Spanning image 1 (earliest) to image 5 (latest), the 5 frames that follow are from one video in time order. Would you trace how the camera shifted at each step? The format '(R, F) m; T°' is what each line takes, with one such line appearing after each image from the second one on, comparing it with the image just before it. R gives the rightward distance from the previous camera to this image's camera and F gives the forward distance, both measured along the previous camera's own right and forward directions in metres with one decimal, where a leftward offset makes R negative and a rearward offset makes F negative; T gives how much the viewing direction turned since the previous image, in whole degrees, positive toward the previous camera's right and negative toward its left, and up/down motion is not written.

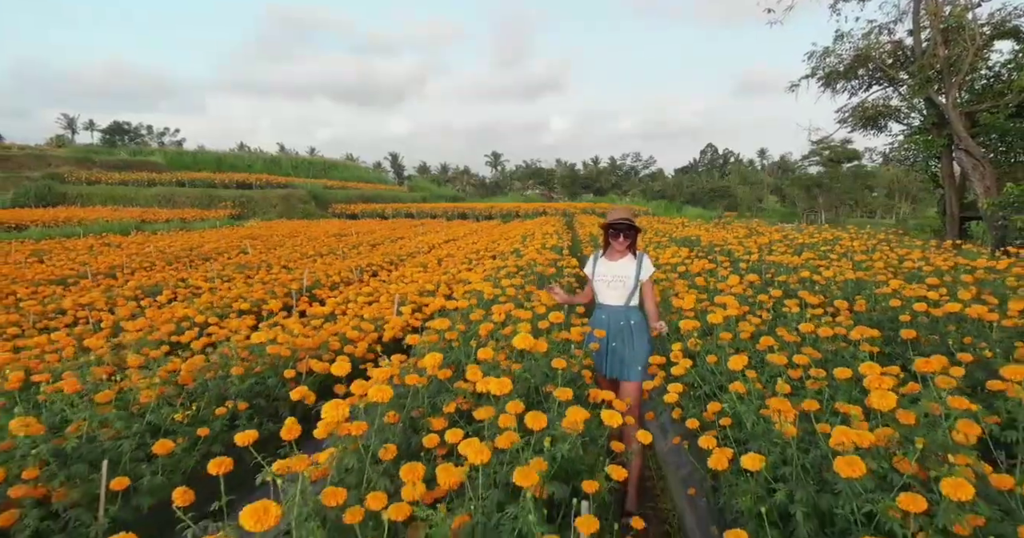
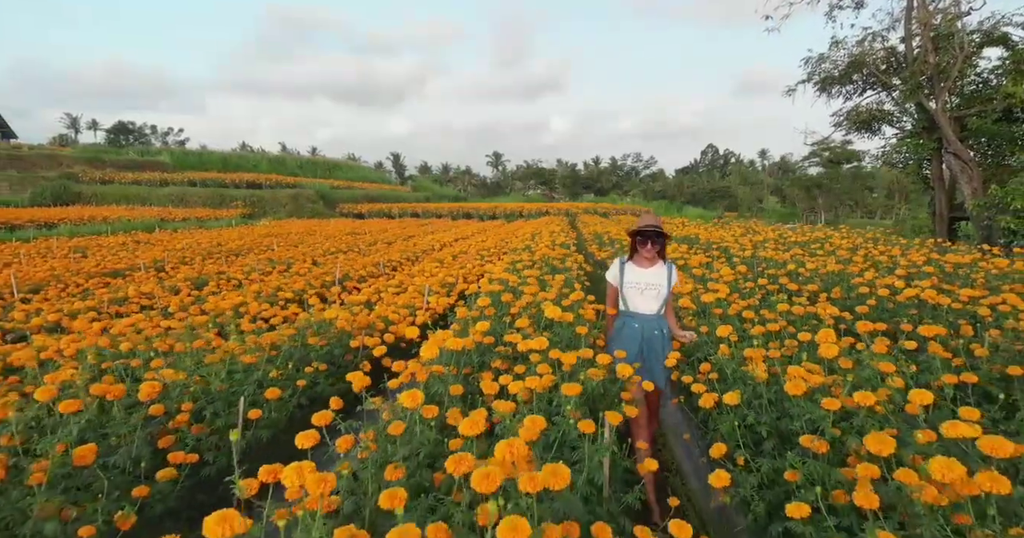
(-0.2, -0.6) m; 0°
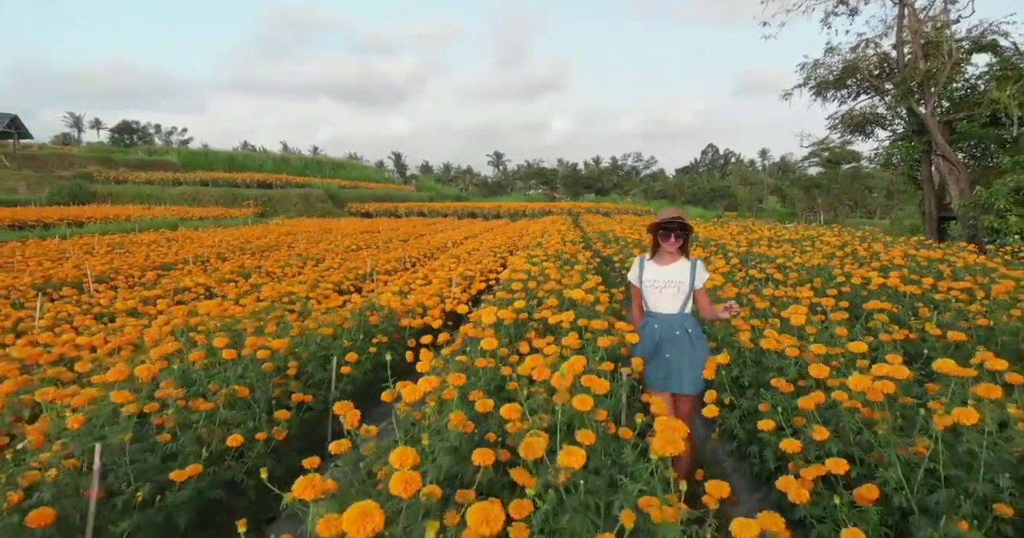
(-0.2, -0.7) m; 0°
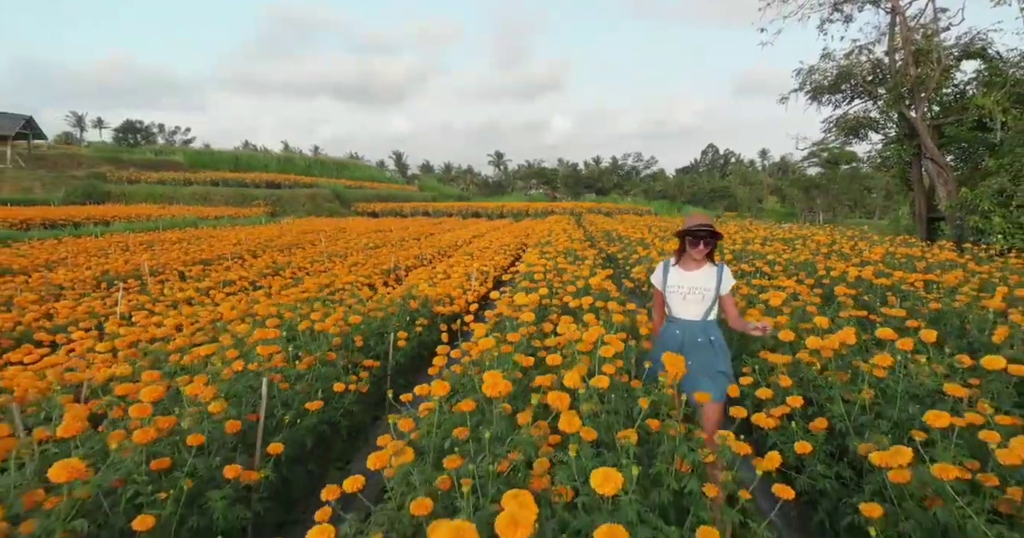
(-0.2, -0.6) m; 0°
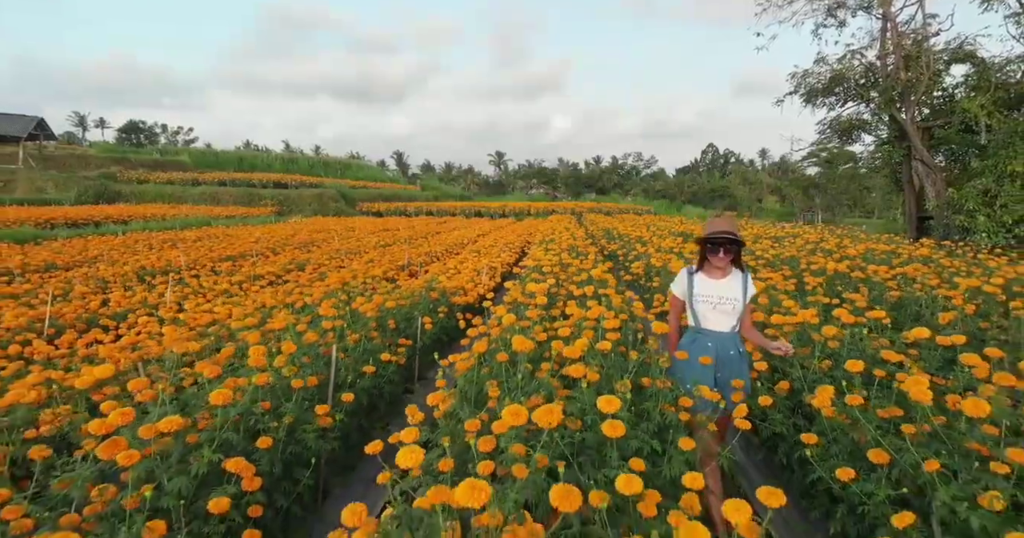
(-0.1, -0.6) m; 0°
